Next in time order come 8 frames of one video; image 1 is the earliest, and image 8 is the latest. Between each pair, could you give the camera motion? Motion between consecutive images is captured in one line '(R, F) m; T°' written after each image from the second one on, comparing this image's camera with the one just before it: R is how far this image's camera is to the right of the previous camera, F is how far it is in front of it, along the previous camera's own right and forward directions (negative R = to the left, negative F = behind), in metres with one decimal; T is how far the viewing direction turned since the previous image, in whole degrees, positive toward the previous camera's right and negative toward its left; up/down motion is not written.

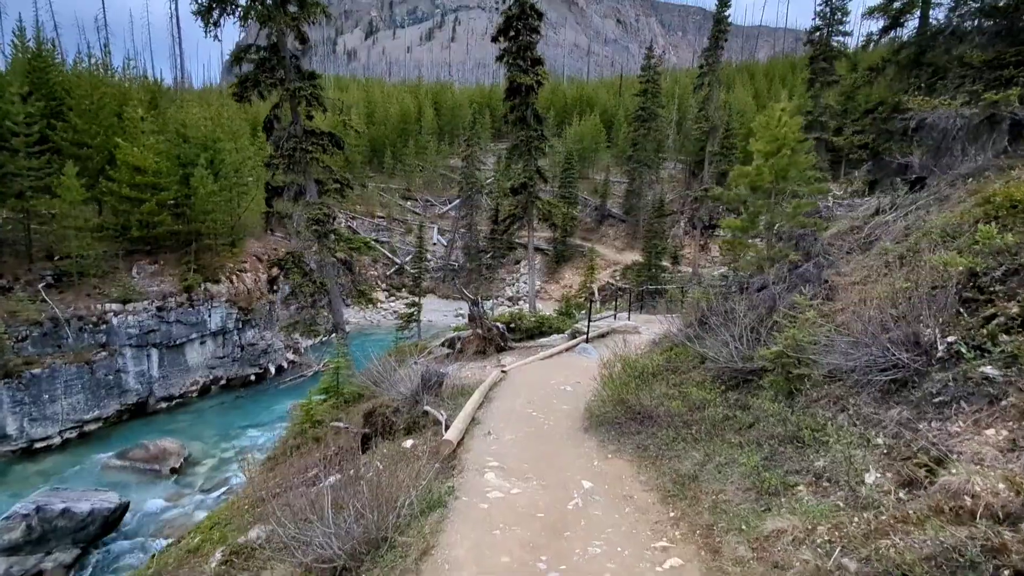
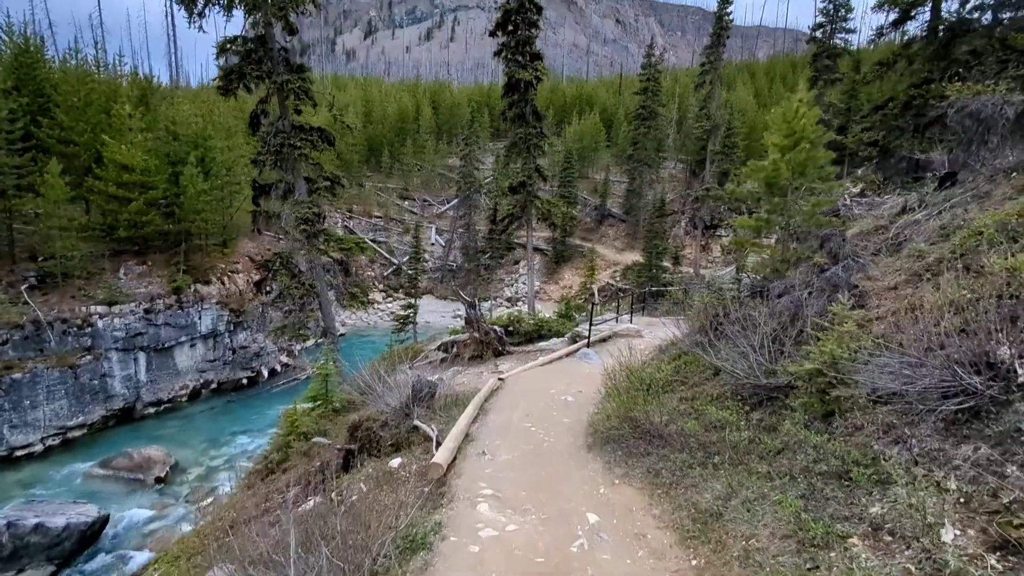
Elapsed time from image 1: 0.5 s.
(0.0, +0.6) m; 0°
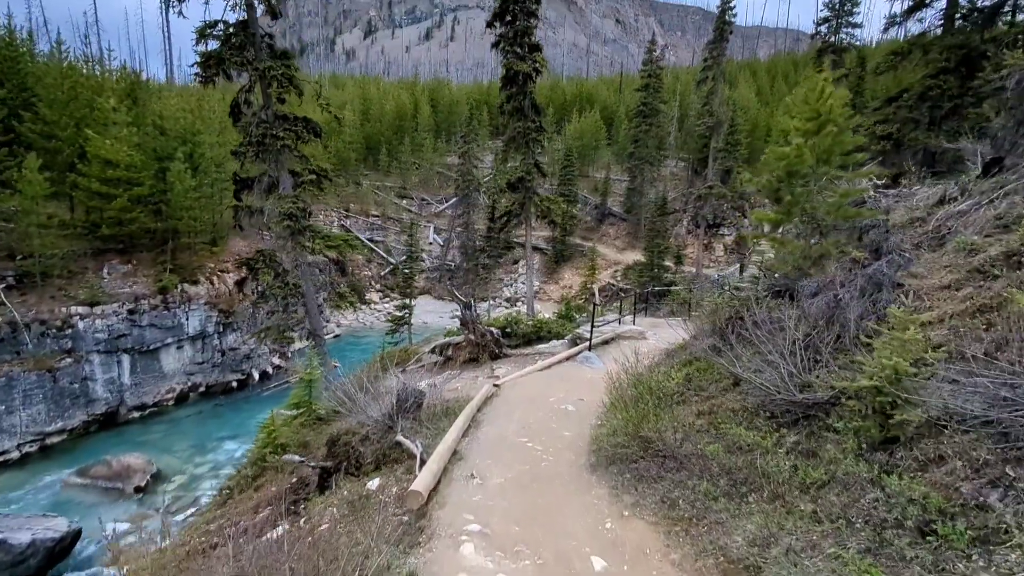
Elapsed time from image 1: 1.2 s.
(+0.1, +0.8) m; 0°
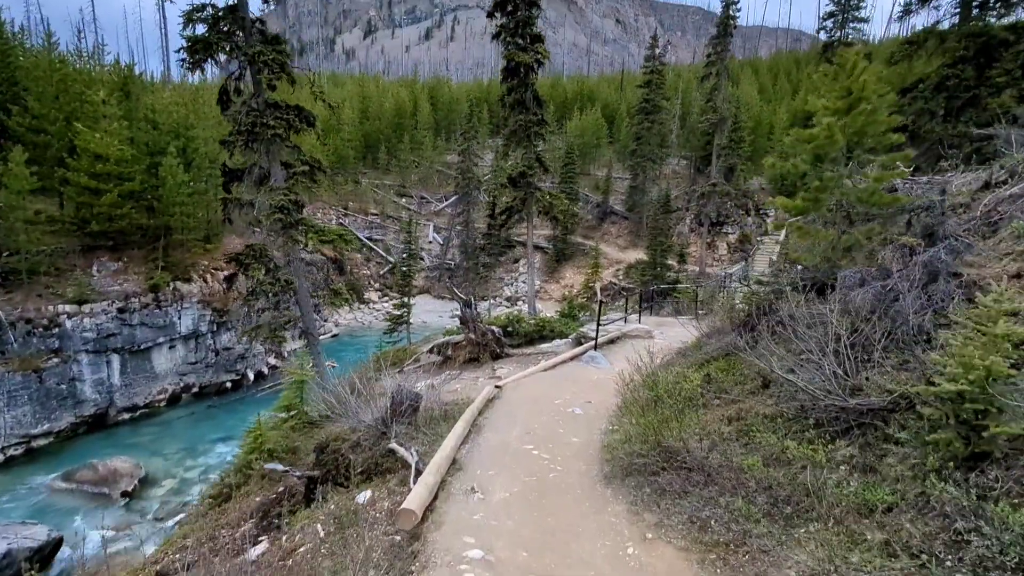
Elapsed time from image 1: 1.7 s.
(-0.1, +0.6) m; 0°
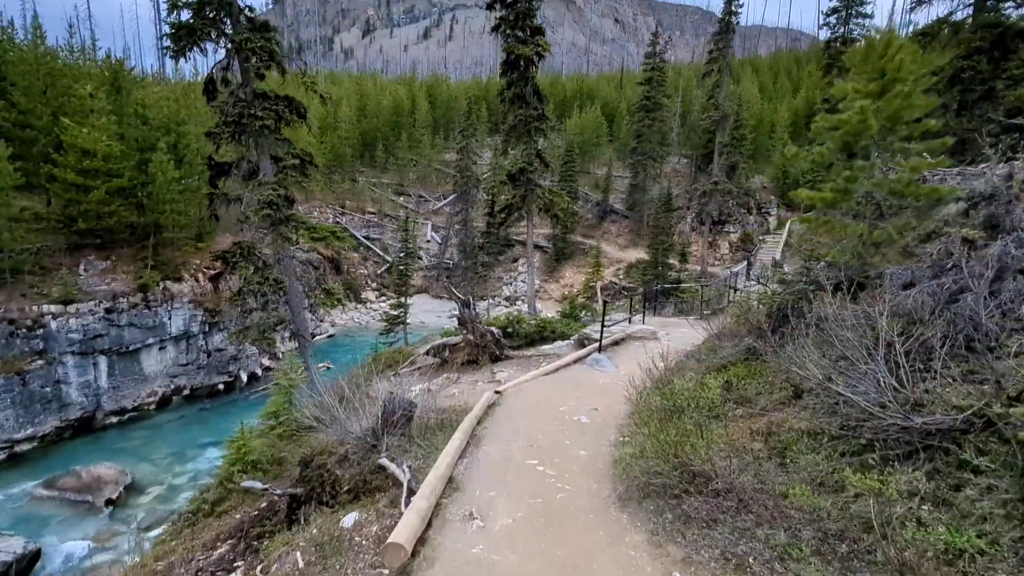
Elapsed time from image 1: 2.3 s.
(0.0, +0.6) m; 0°
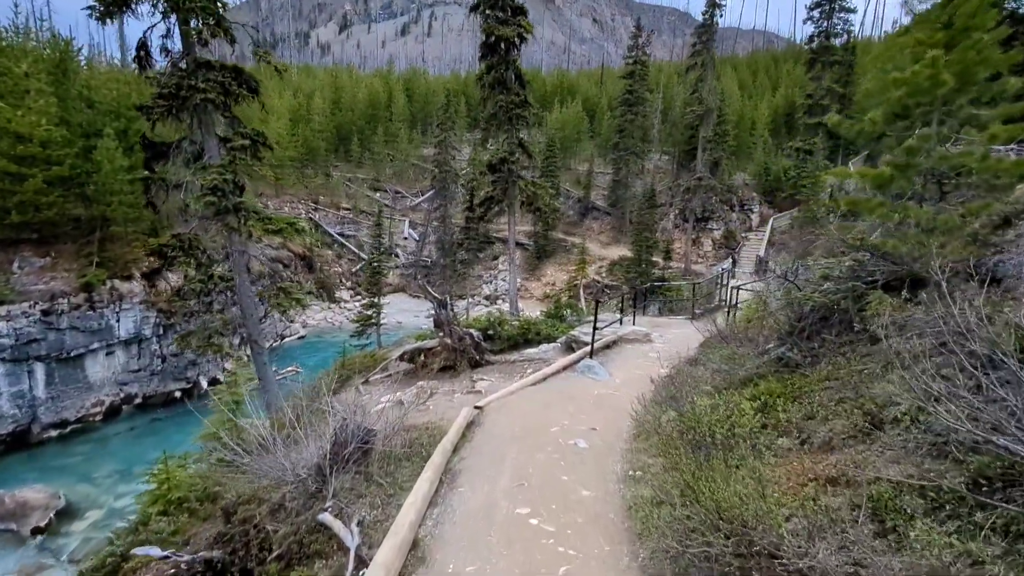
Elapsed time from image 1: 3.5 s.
(0.0, +1.3) m; +2°
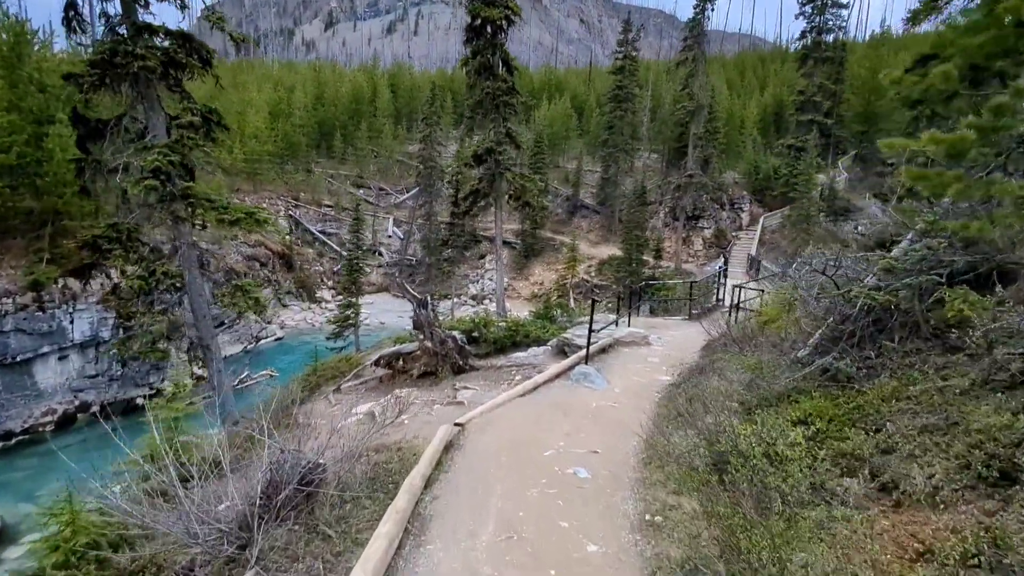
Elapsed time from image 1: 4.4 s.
(0.0, +1.1) m; +1°
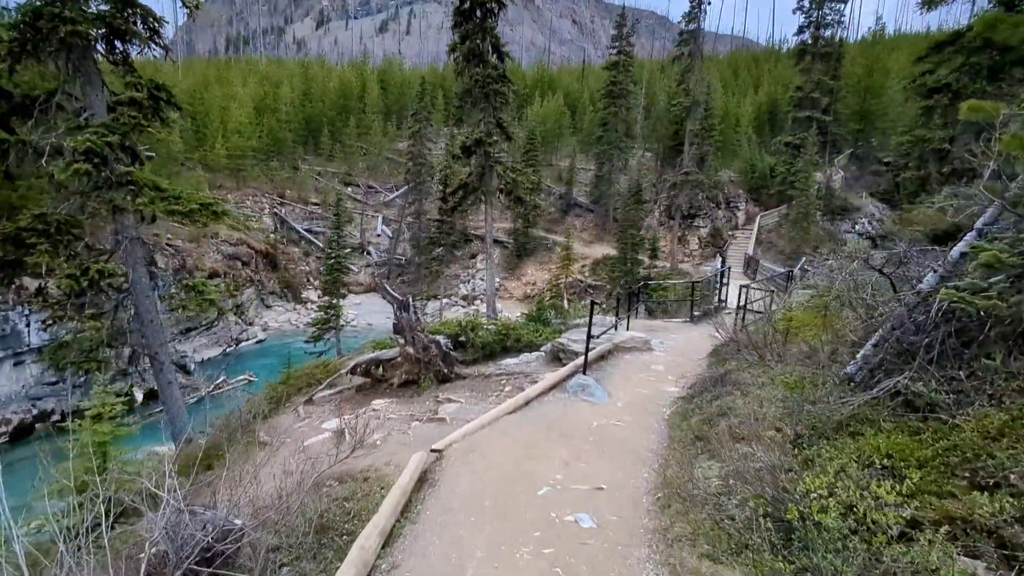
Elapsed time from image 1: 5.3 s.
(+0.1, +1.1) m; +1°
